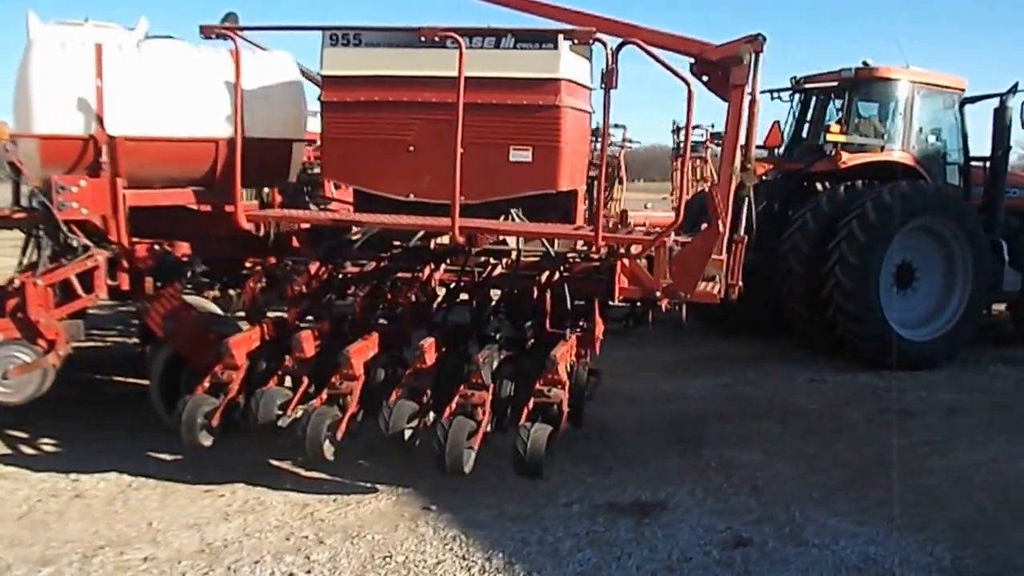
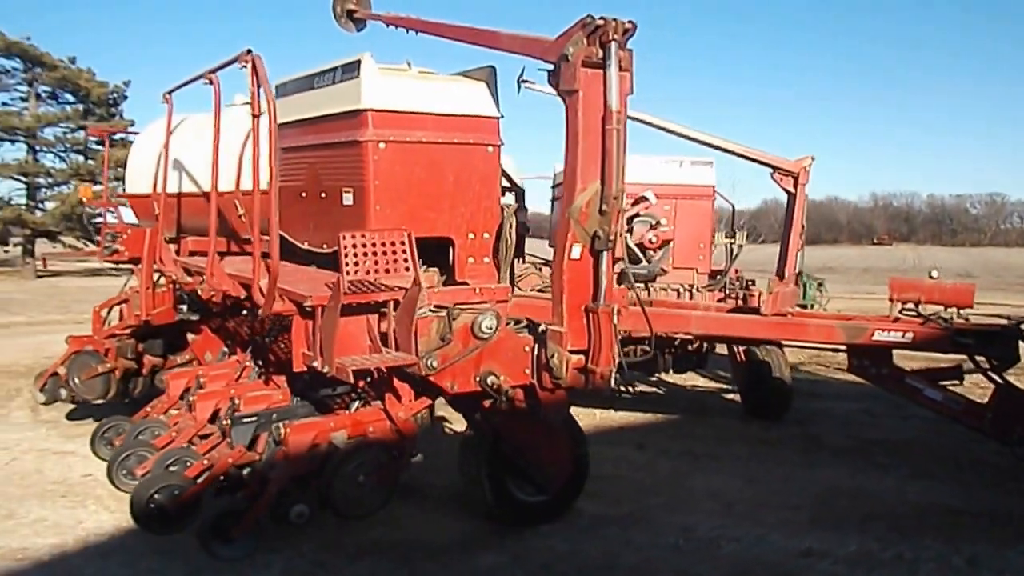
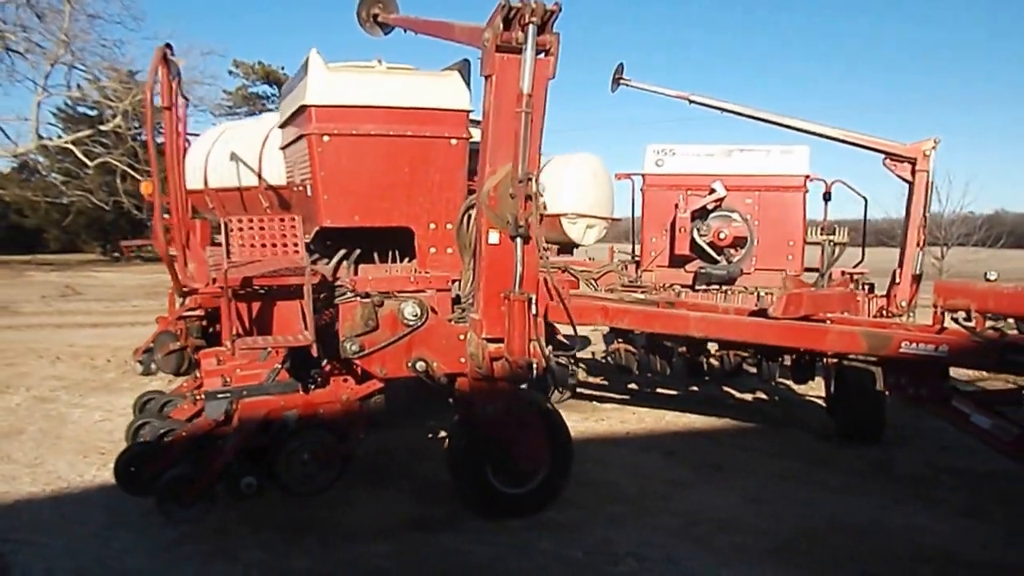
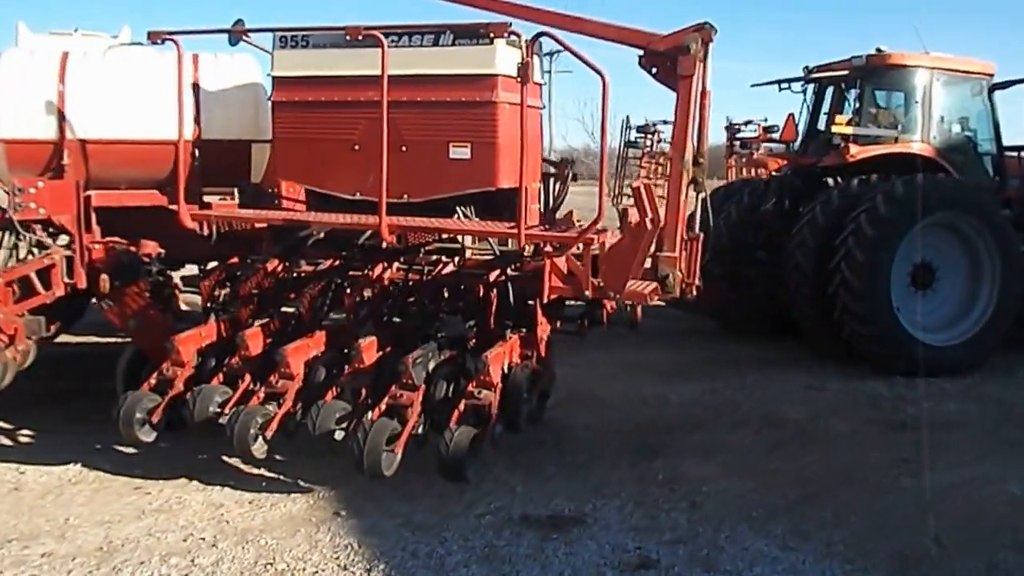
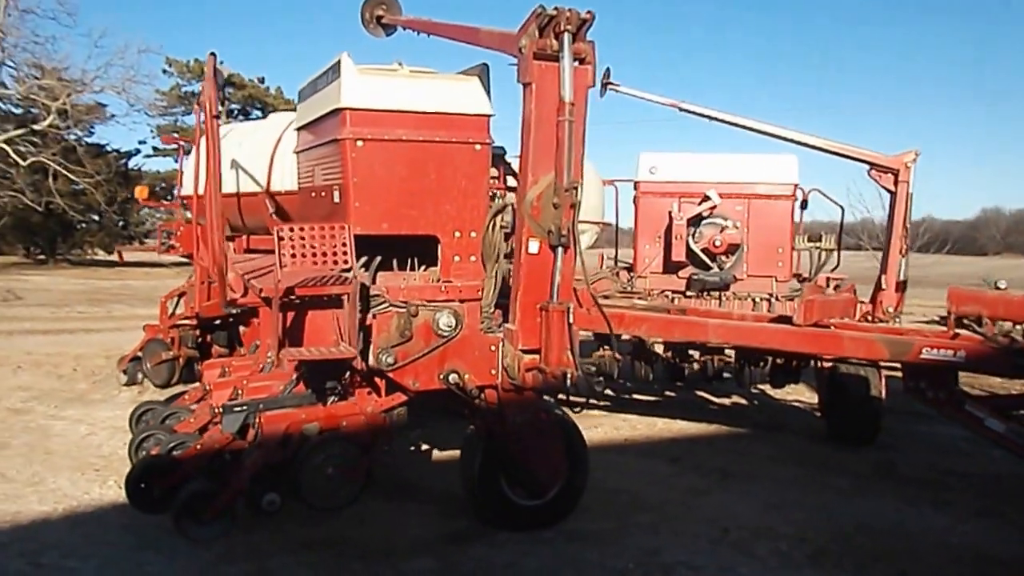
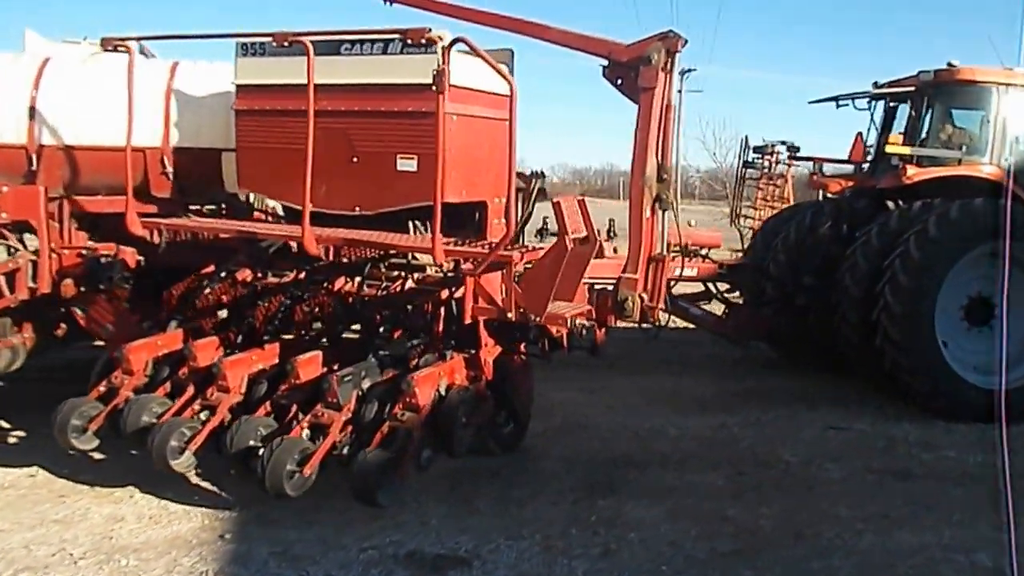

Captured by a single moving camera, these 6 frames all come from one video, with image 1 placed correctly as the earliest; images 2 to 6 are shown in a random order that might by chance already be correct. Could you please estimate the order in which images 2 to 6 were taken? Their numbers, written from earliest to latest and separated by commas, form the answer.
4, 6, 2, 5, 3
